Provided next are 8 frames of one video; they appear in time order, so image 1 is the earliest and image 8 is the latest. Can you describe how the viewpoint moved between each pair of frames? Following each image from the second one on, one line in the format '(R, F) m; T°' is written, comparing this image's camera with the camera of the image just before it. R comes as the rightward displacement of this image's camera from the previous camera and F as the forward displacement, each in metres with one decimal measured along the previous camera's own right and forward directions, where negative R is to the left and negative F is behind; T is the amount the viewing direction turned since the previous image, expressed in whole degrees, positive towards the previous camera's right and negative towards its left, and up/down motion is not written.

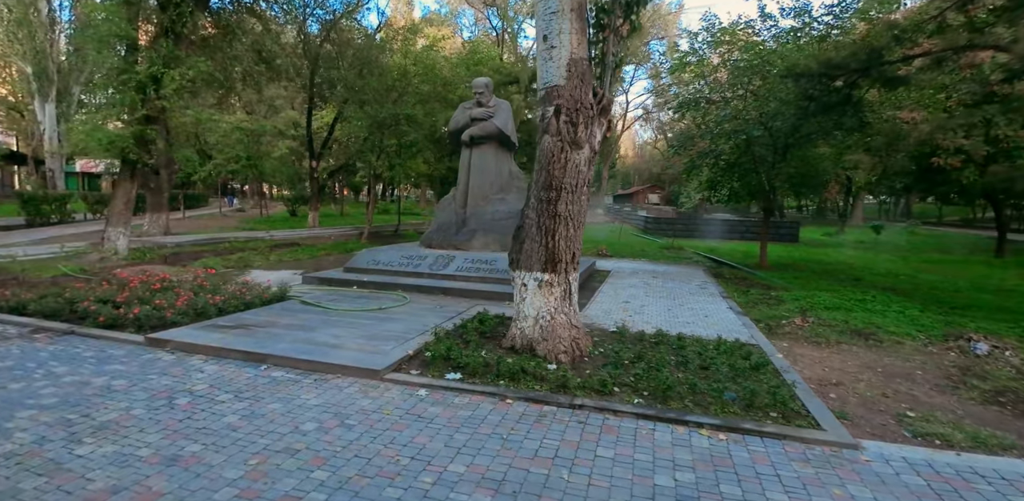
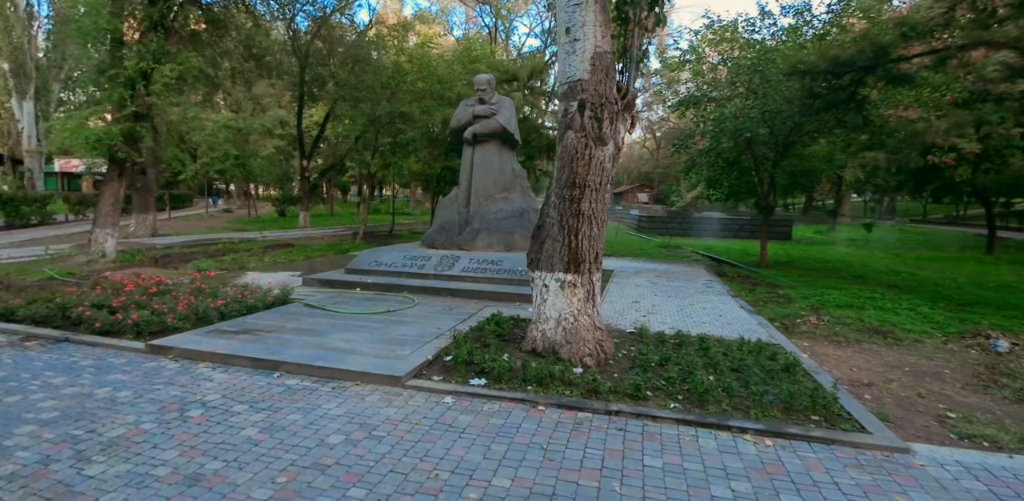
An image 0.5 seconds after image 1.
(-0.4, +0.2) m; +2°
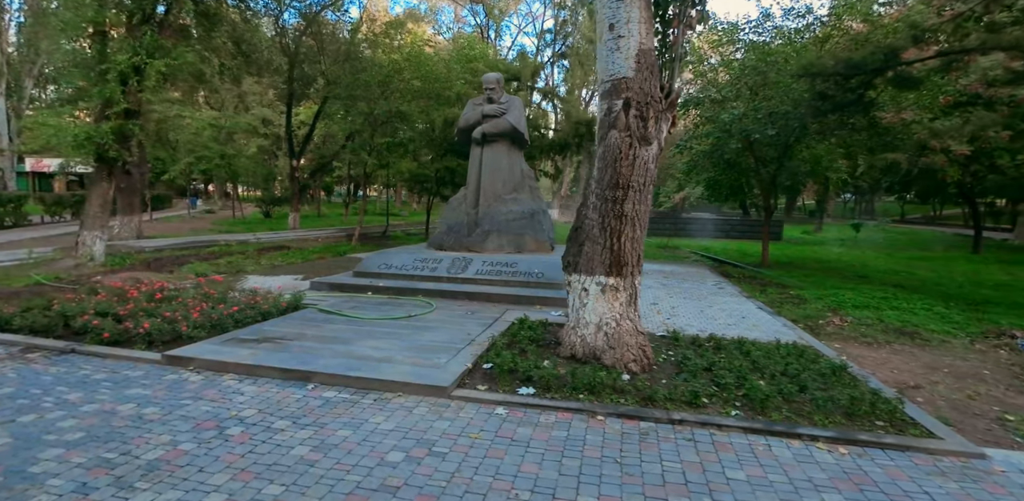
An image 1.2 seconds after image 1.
(-0.6, +0.2) m; +2°
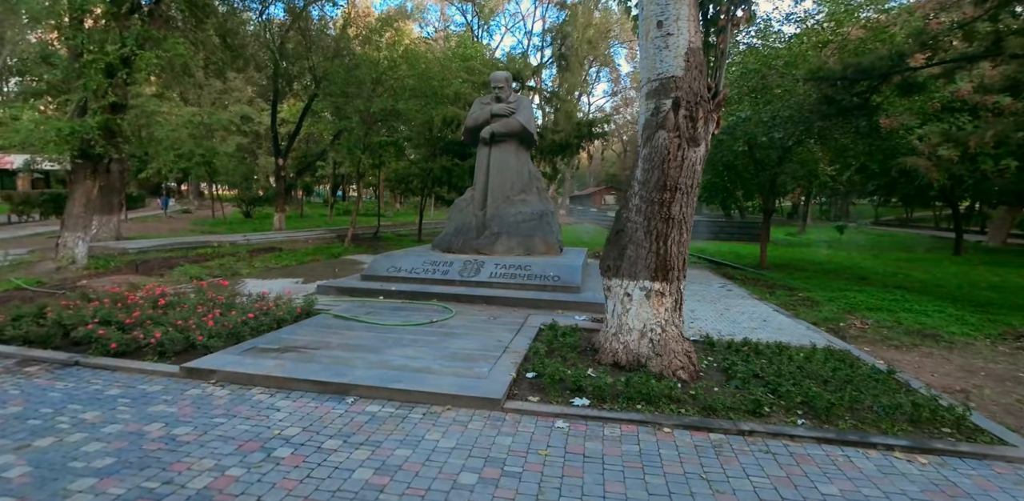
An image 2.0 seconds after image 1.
(-0.6, +0.2) m; +3°
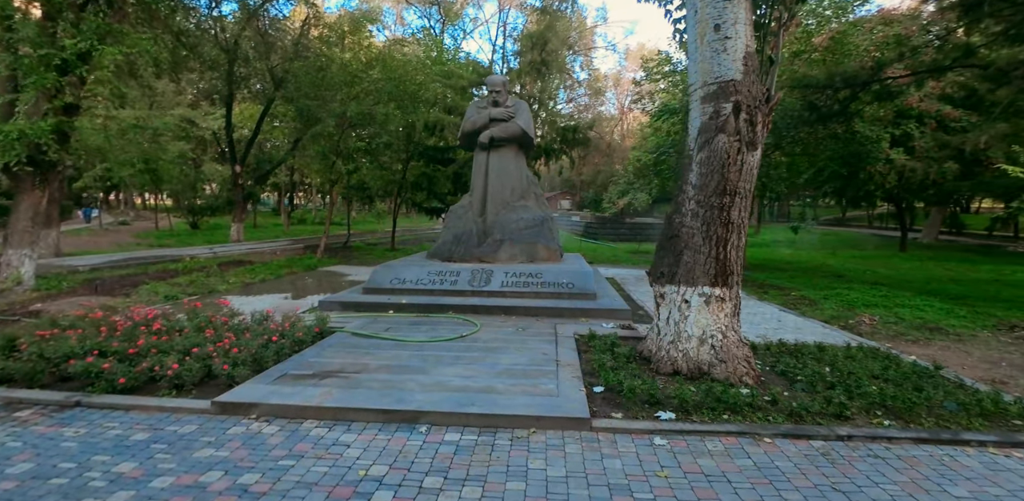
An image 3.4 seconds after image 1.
(-1.0, +0.3) m; +6°
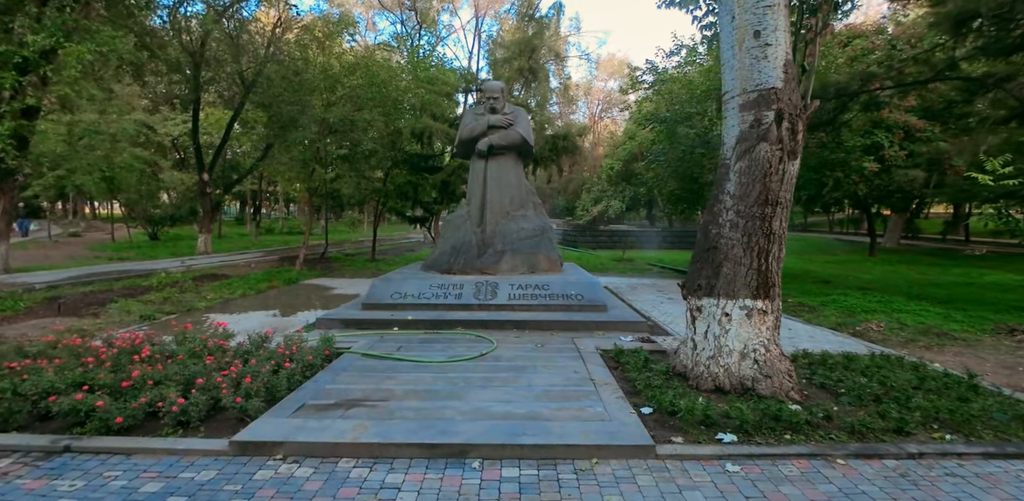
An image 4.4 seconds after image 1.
(-0.6, +0.3) m; +4°
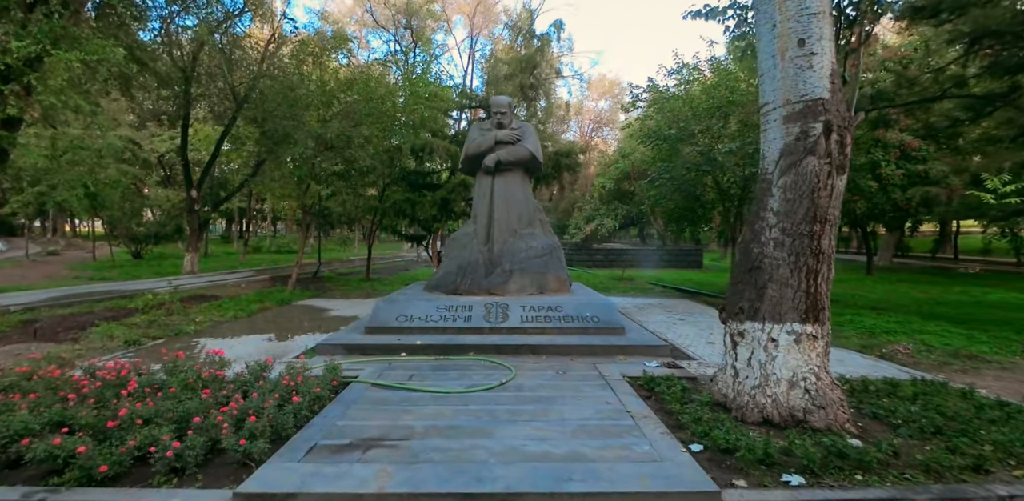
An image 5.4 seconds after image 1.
(-0.4, +0.4) m; +1°
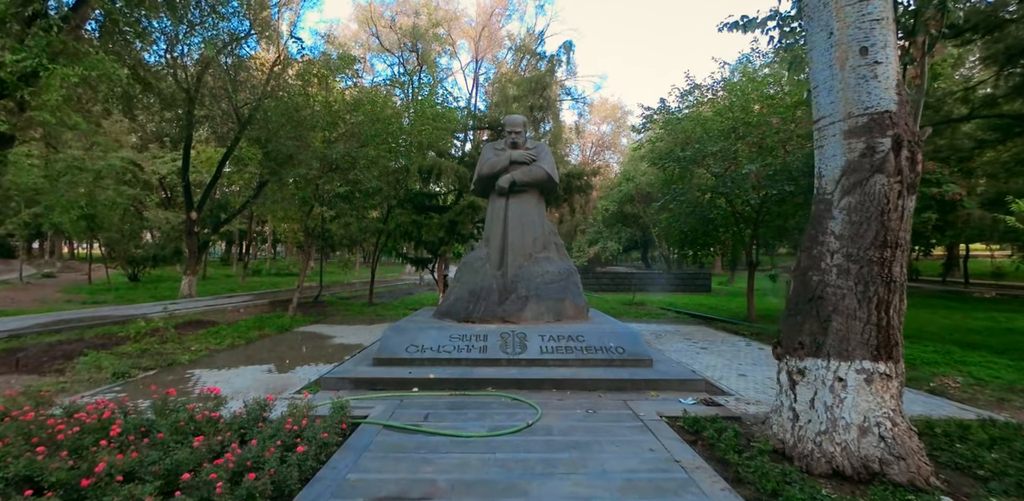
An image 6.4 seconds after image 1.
(-0.3, +0.4) m; 0°
